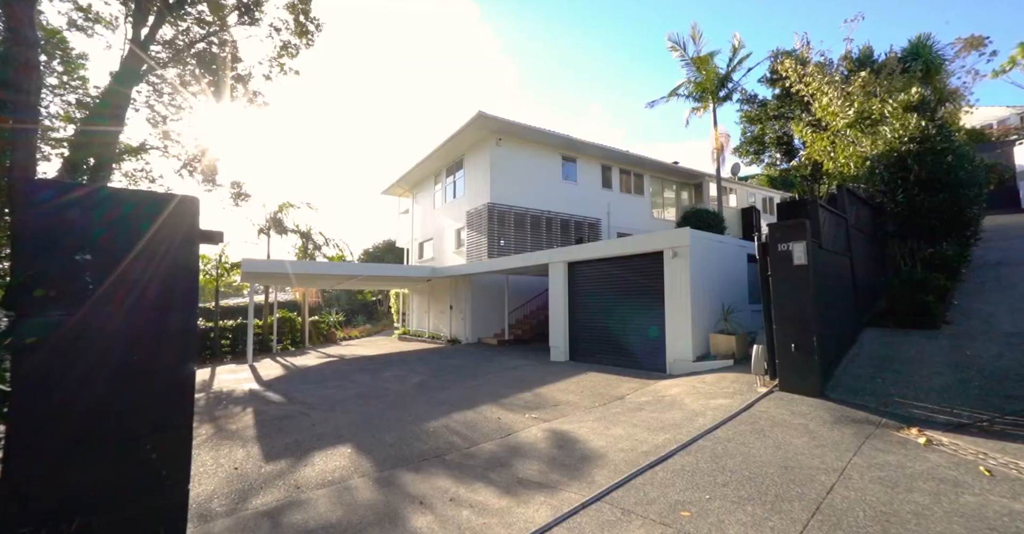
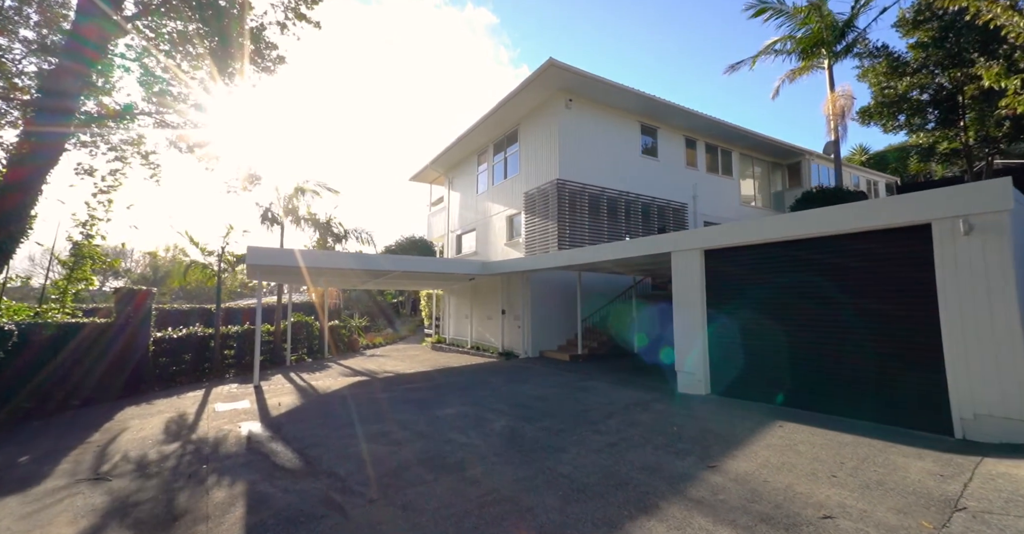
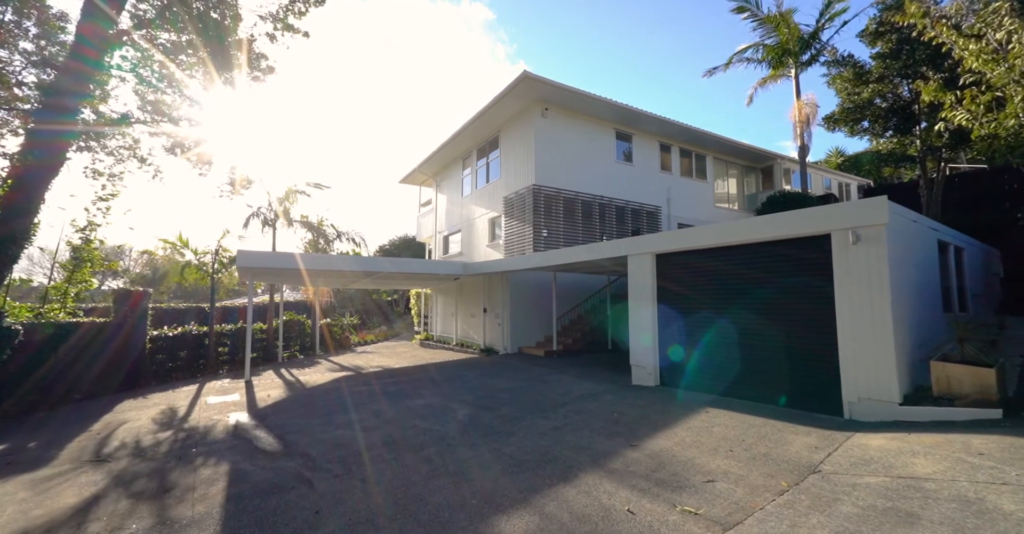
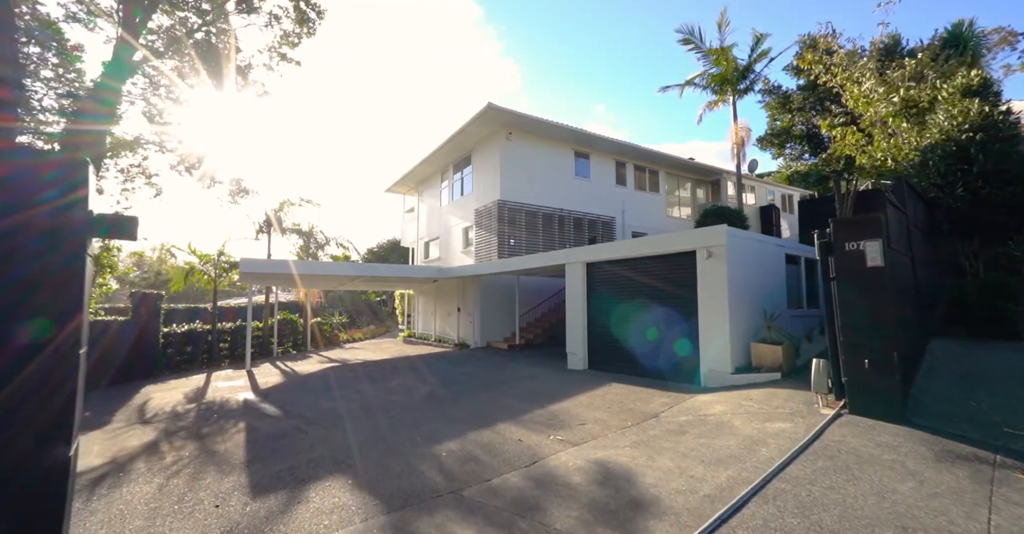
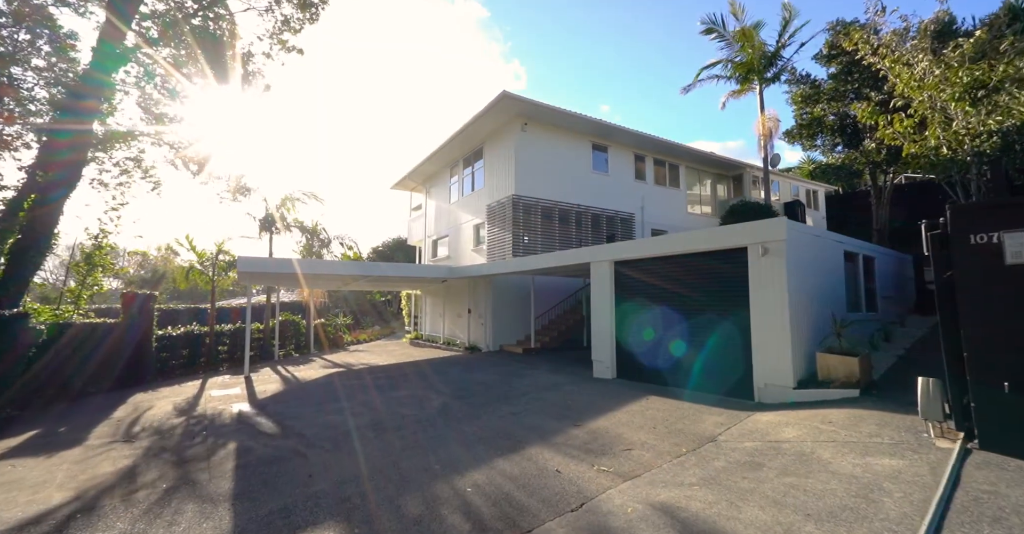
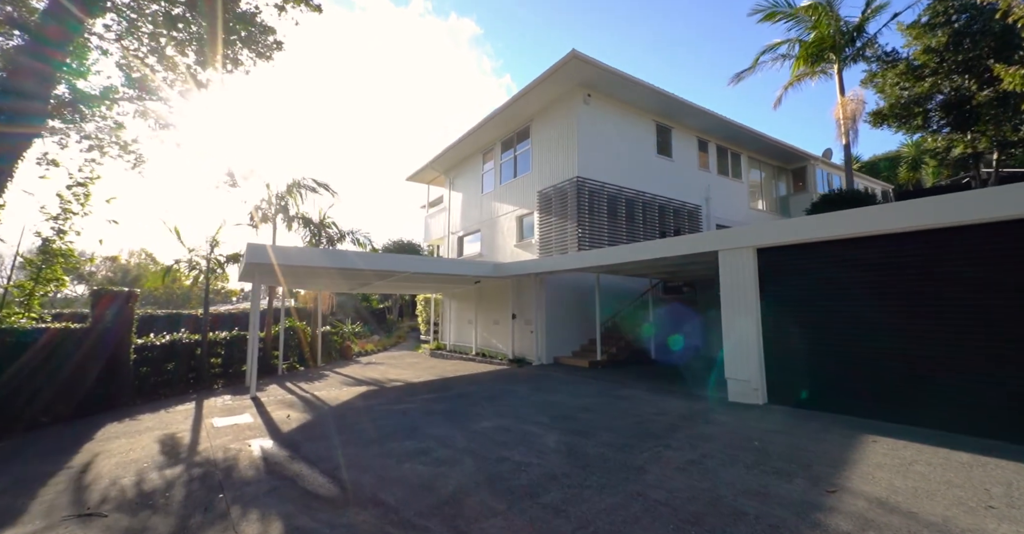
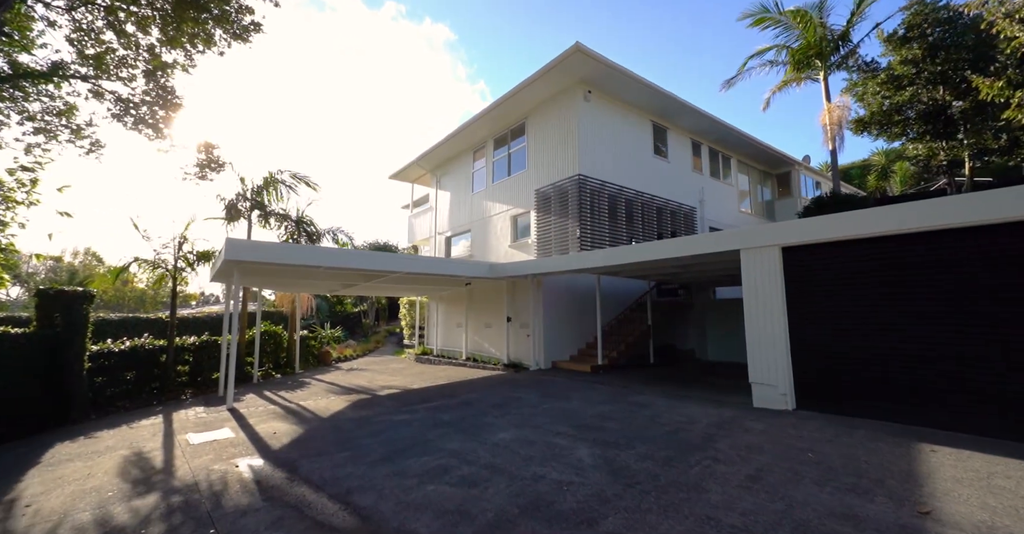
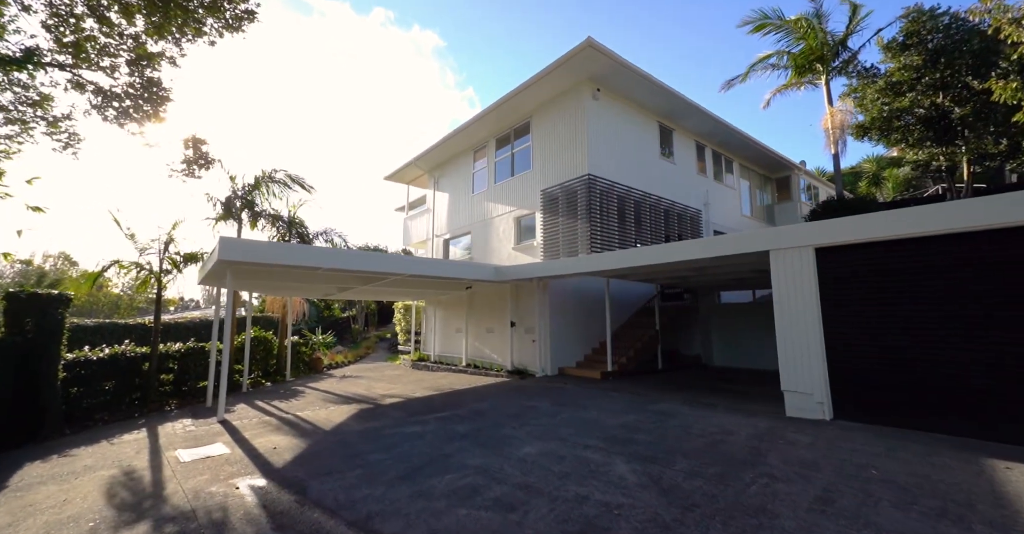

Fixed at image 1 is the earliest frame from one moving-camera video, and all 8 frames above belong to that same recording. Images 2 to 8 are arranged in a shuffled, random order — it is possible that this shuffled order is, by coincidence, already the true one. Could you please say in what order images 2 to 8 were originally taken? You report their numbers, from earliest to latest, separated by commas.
4, 5, 3, 2, 6, 7, 8
